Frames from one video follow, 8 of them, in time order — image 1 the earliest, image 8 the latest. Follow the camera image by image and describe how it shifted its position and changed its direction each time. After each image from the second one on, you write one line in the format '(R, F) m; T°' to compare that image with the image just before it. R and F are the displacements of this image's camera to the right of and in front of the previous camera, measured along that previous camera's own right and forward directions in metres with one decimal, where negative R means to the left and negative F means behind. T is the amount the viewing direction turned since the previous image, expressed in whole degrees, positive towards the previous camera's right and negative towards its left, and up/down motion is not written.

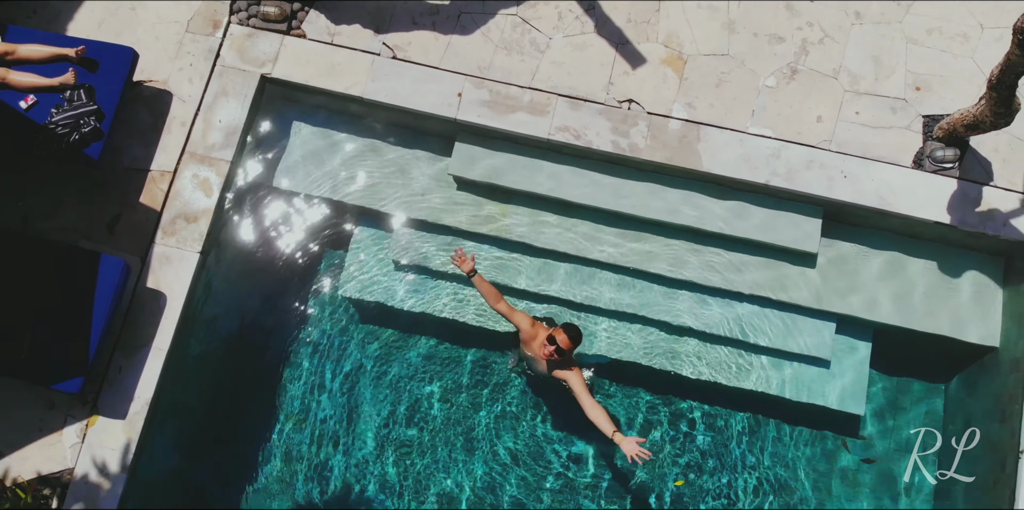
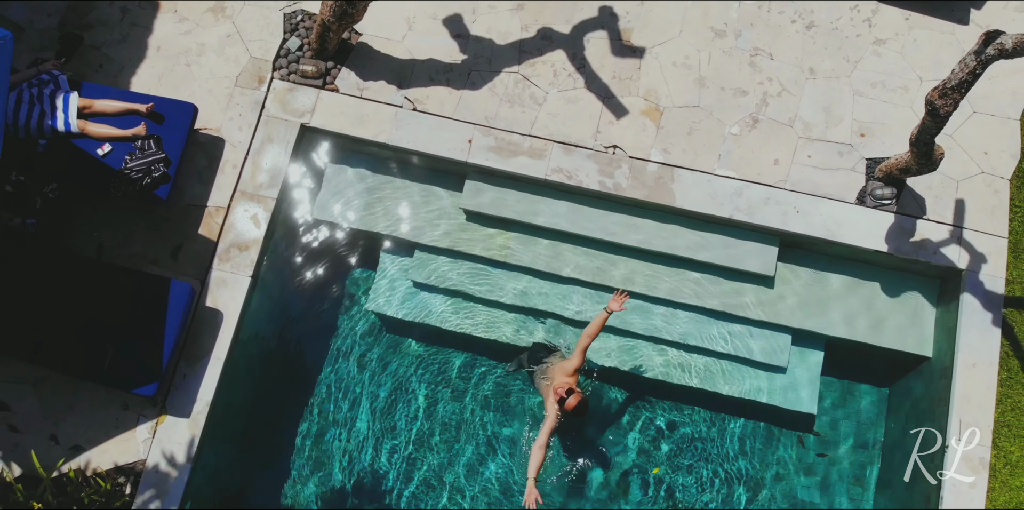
(0.0, -0.8) m; -1°
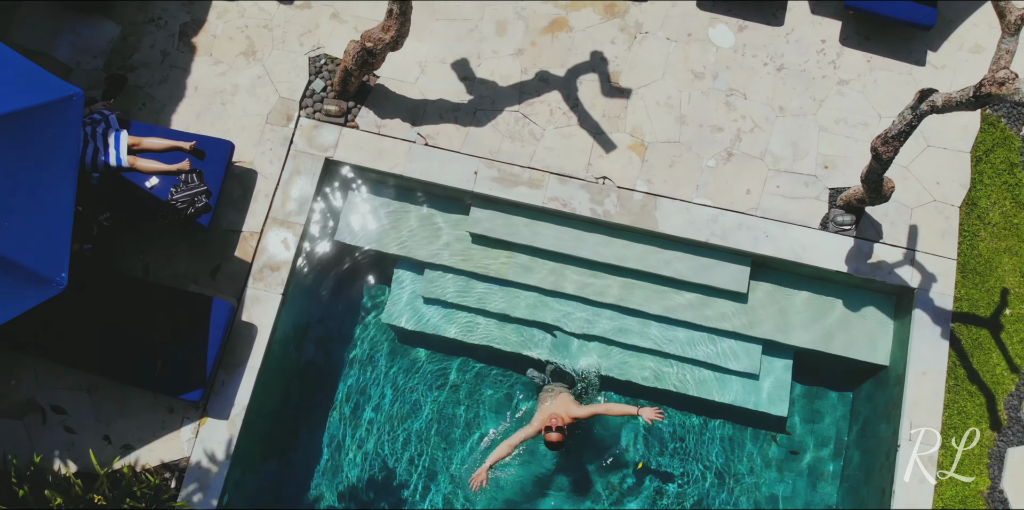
(0.0, -0.7) m; 0°
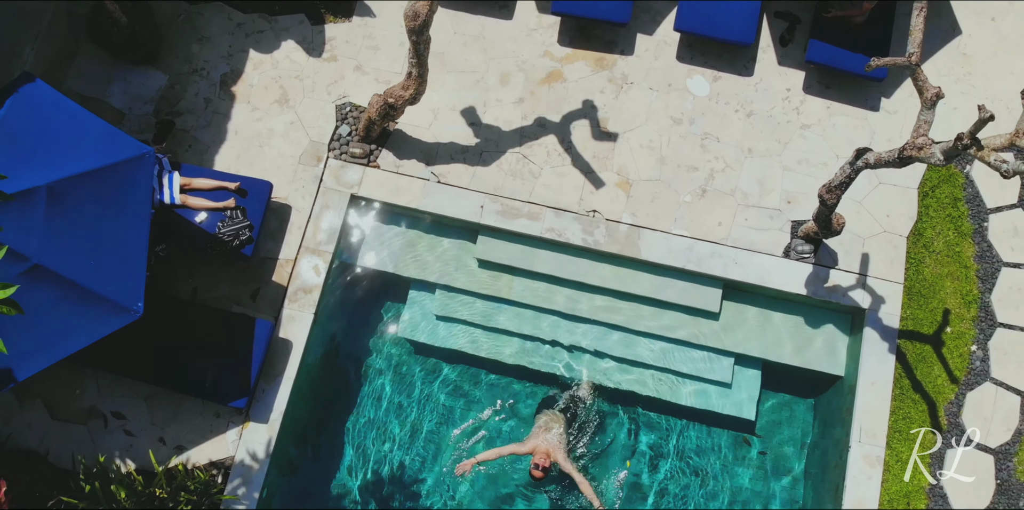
(0.0, -0.9) m; 0°
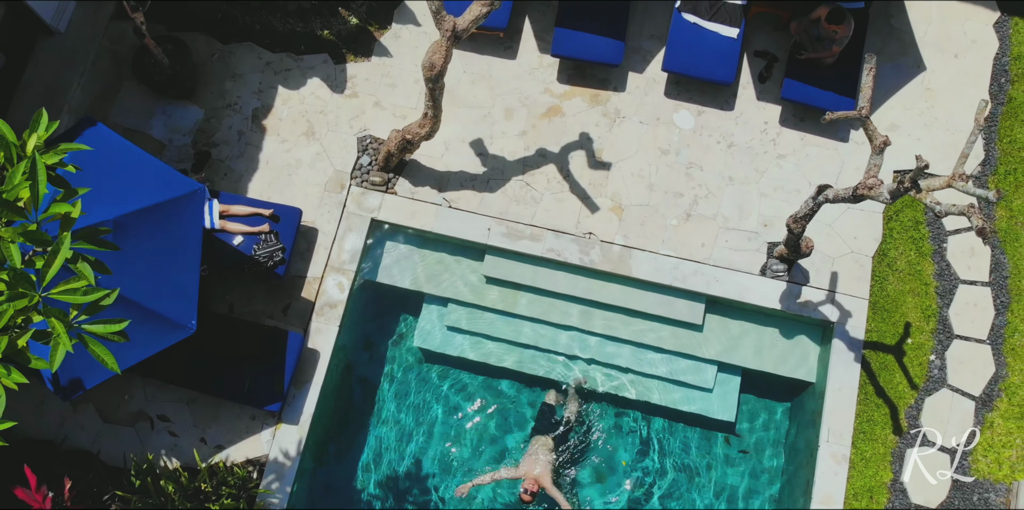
(0.0, -0.8) m; 0°
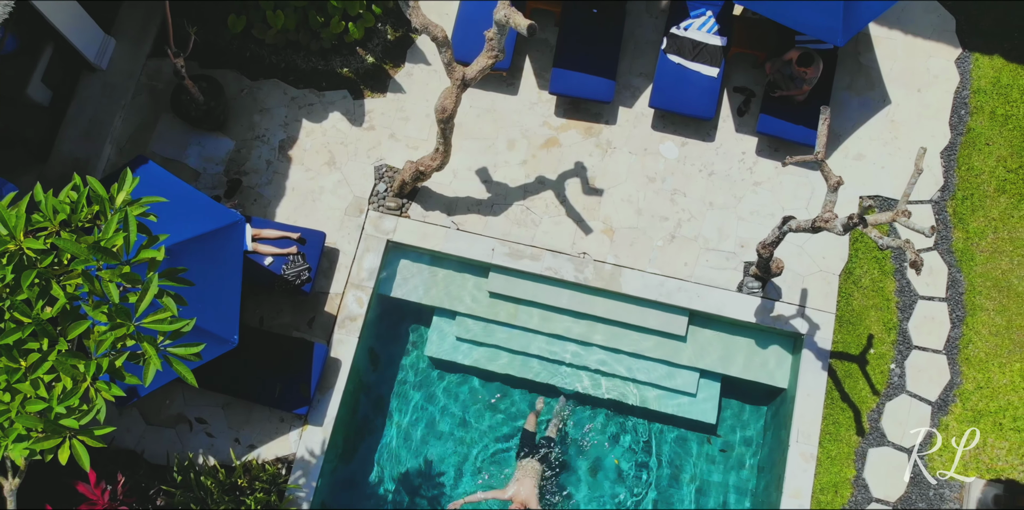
(0.0, -0.9) m; 0°
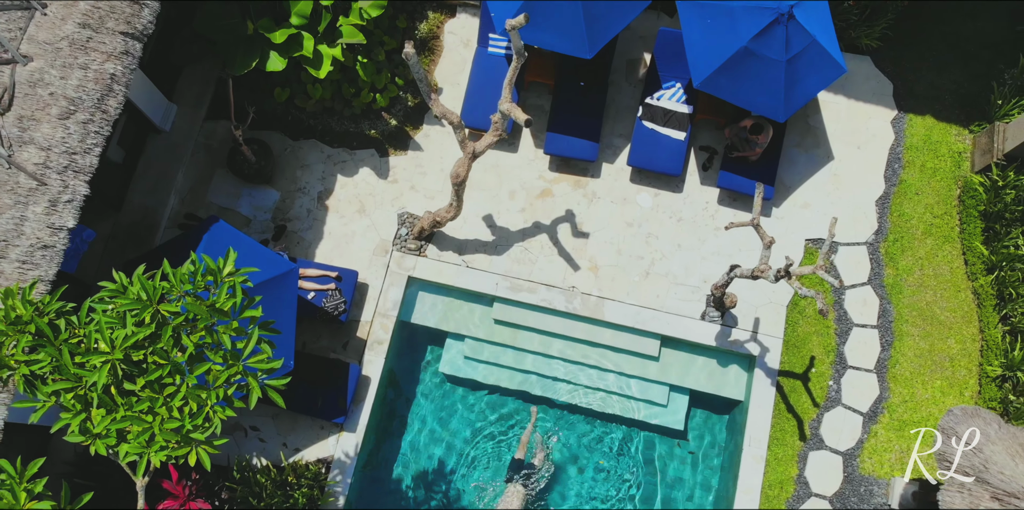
(+0.1, -1.8) m; -1°
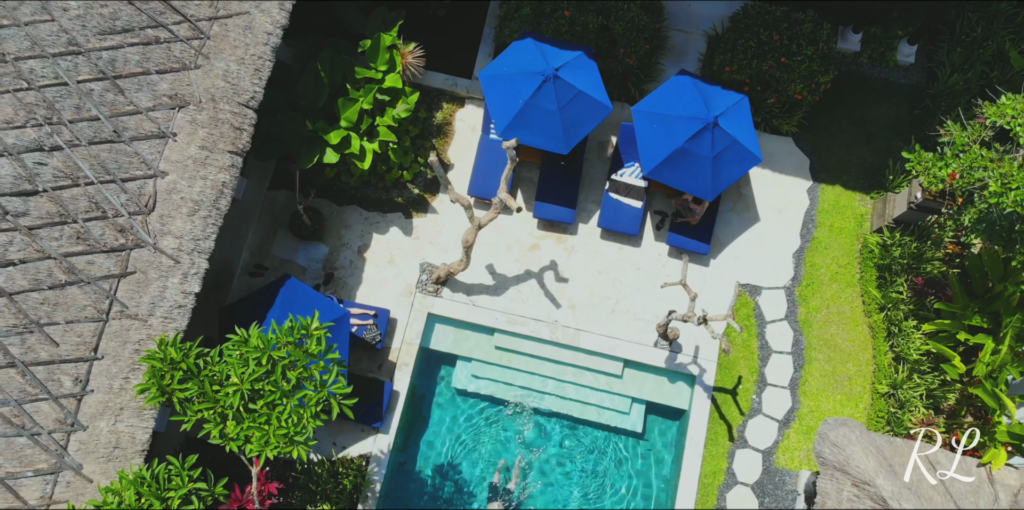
(+0.2, -3.2) m; -1°
